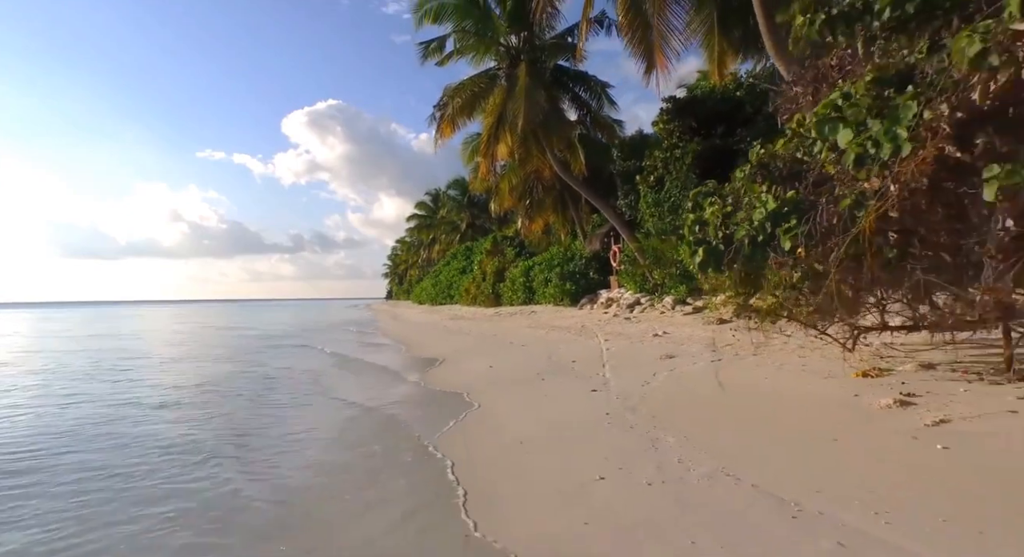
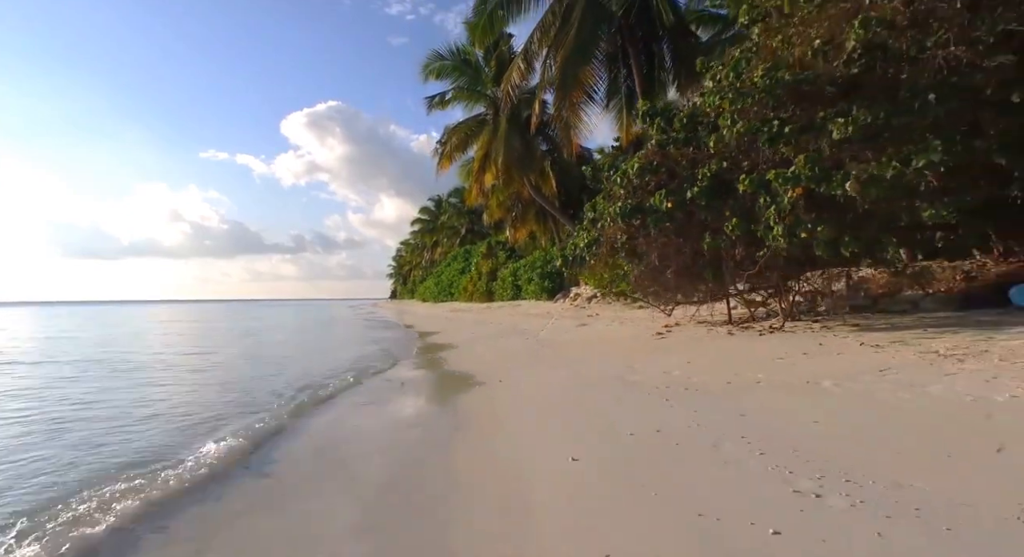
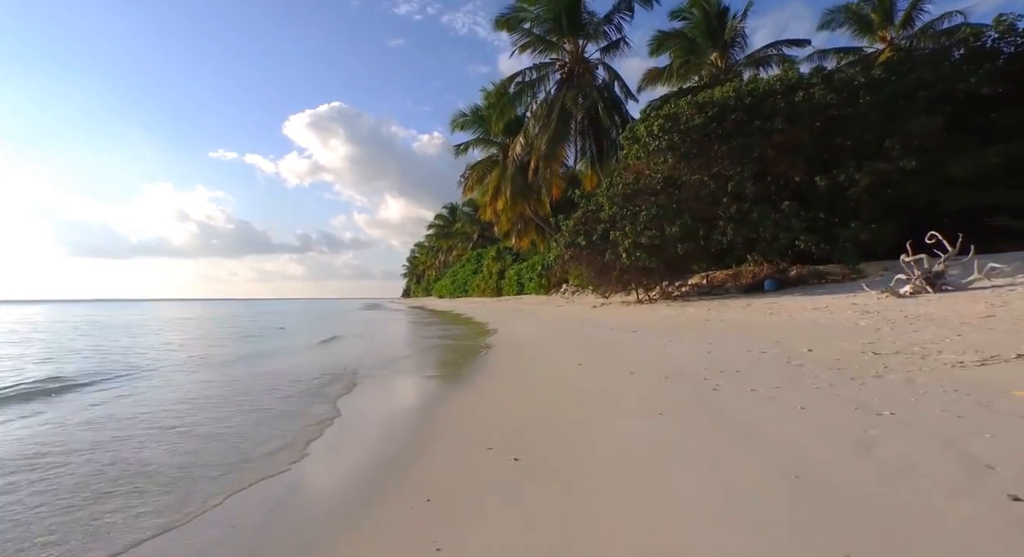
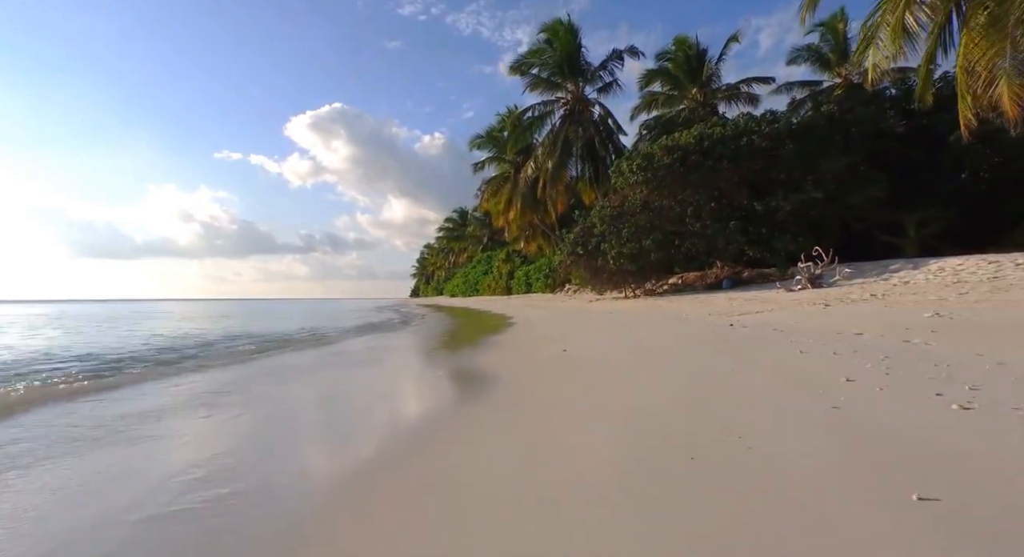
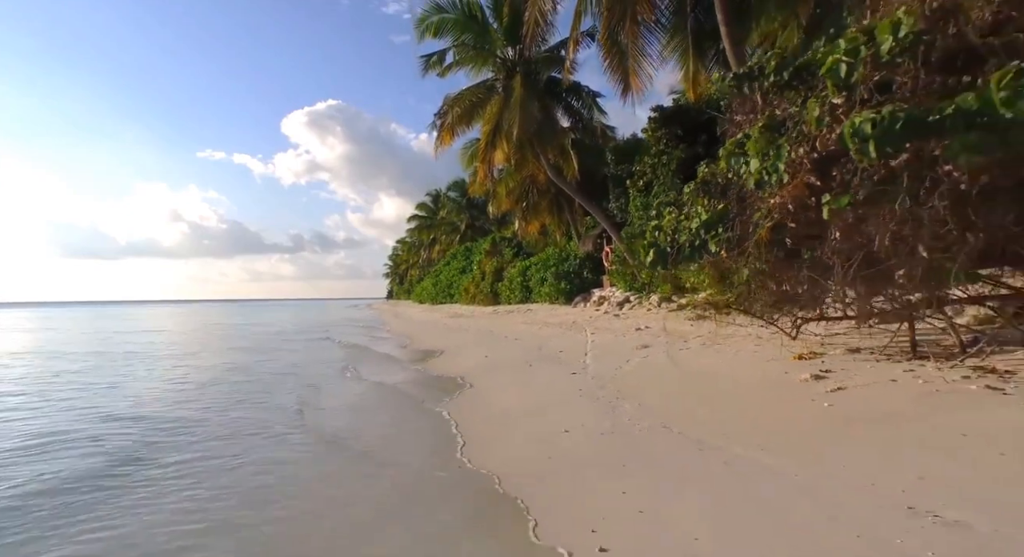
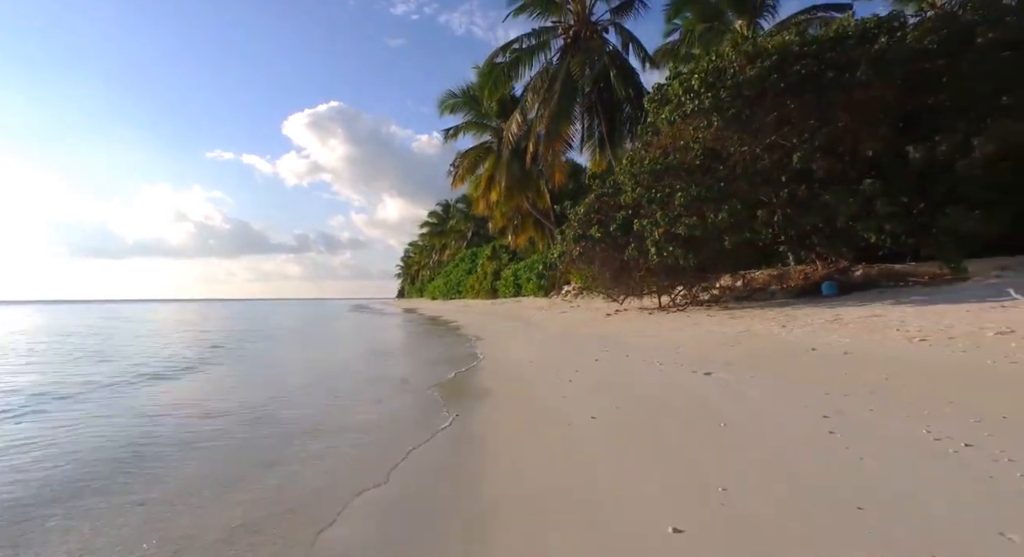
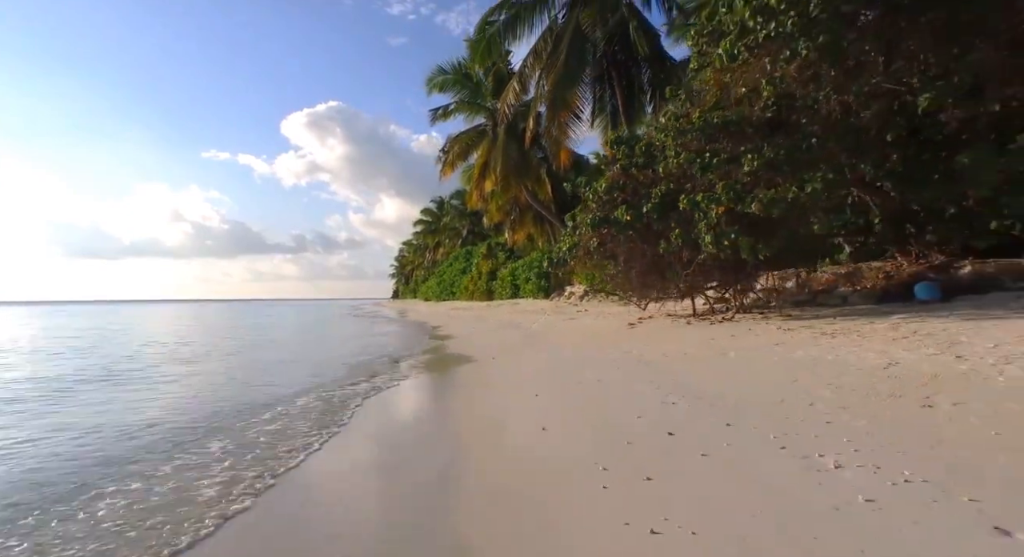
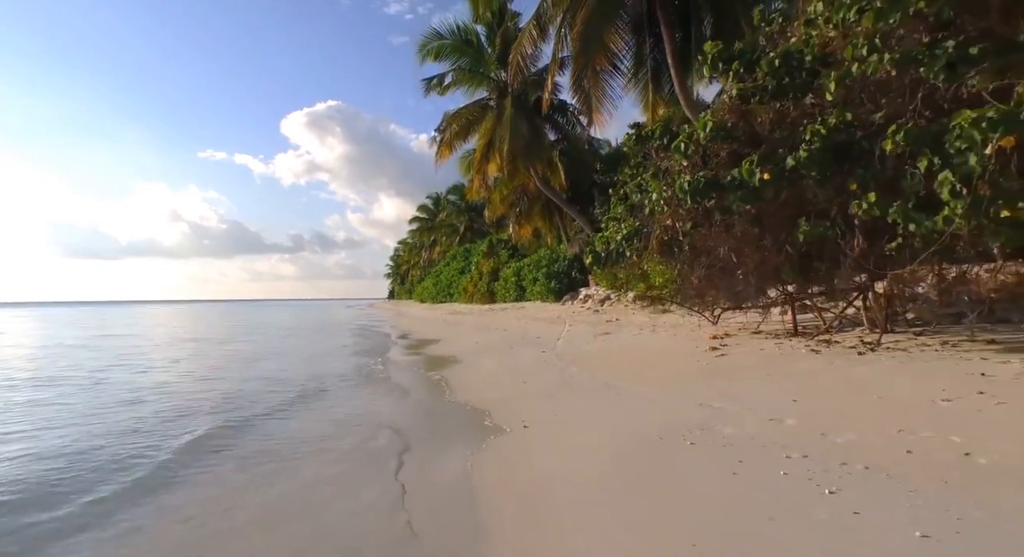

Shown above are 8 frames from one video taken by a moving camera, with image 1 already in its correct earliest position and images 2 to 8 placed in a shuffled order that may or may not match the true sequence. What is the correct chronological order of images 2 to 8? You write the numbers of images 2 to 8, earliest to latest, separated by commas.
5, 8, 2, 7, 6, 3, 4
